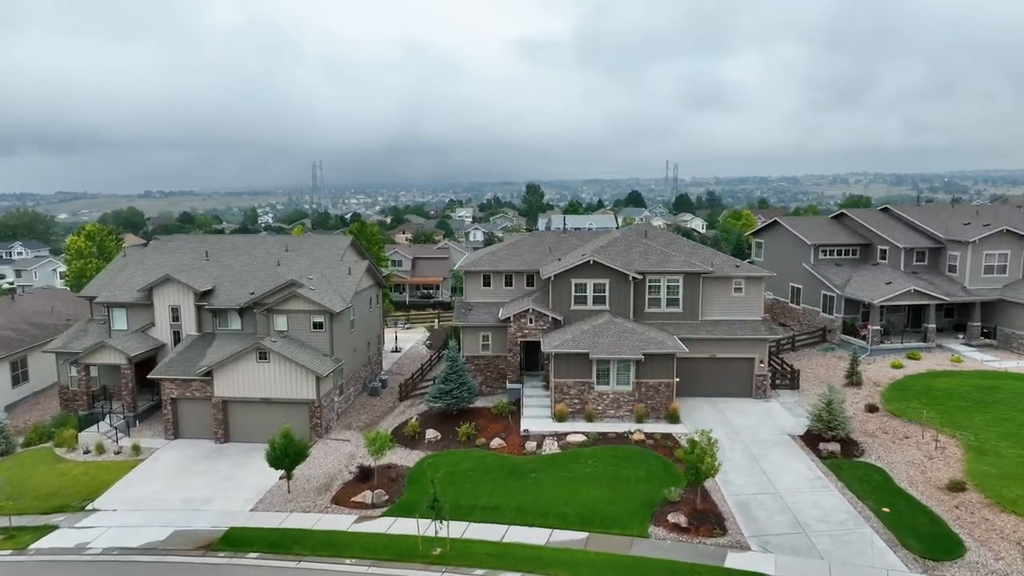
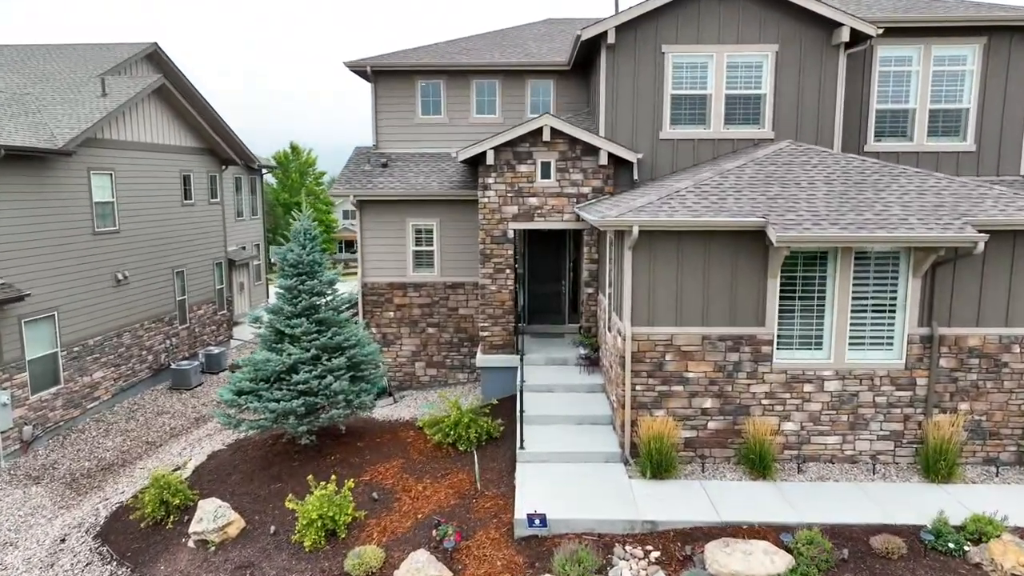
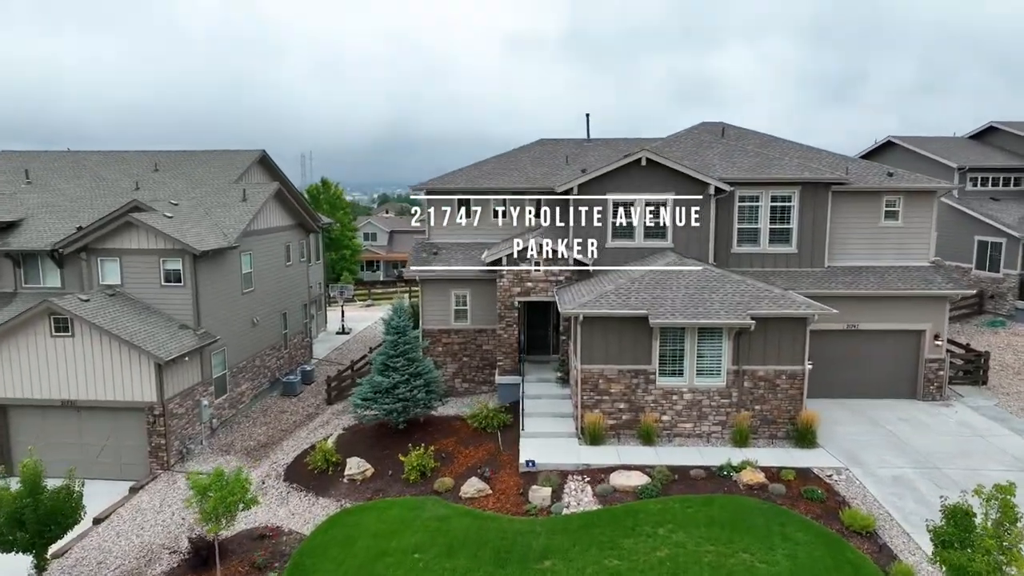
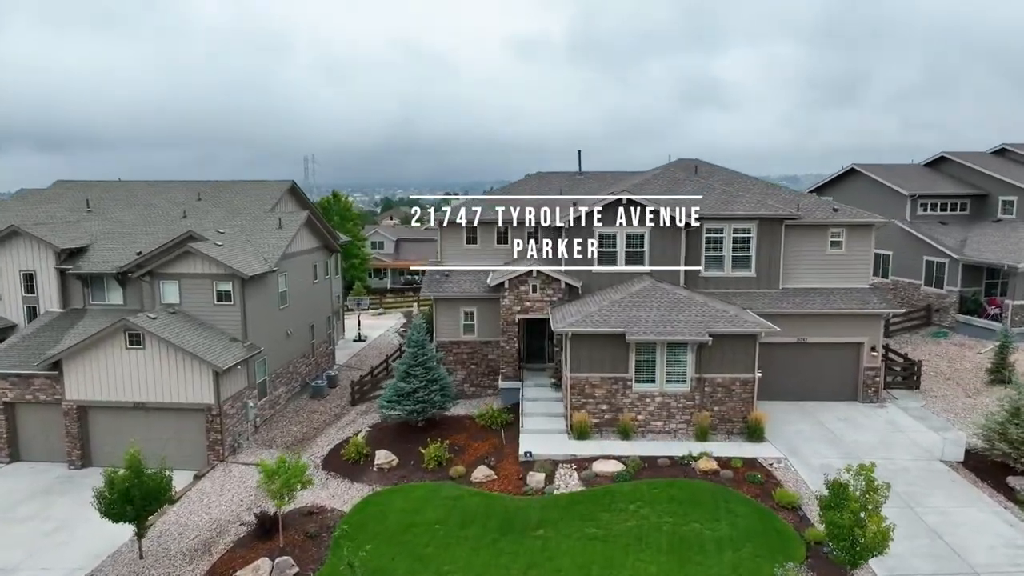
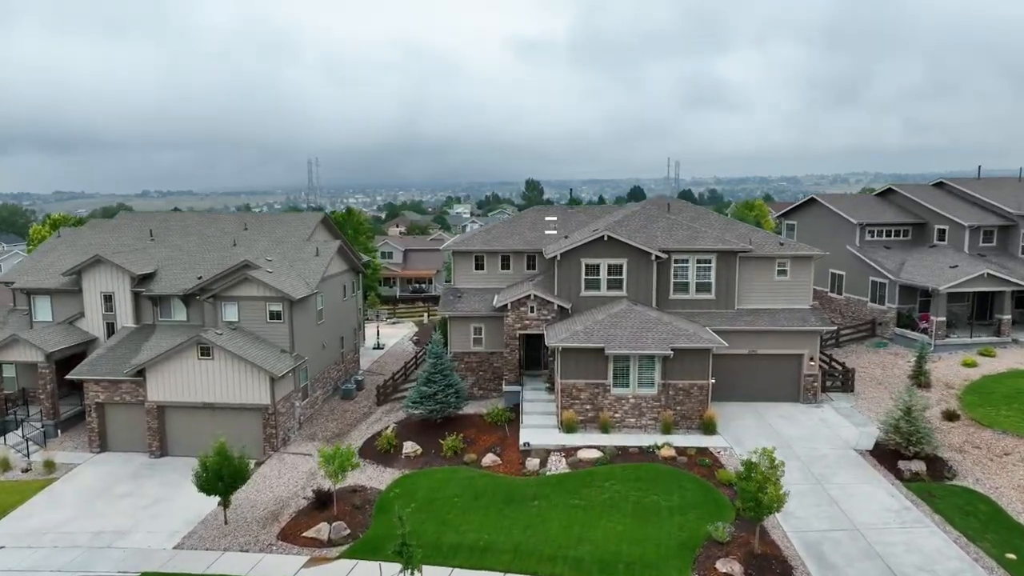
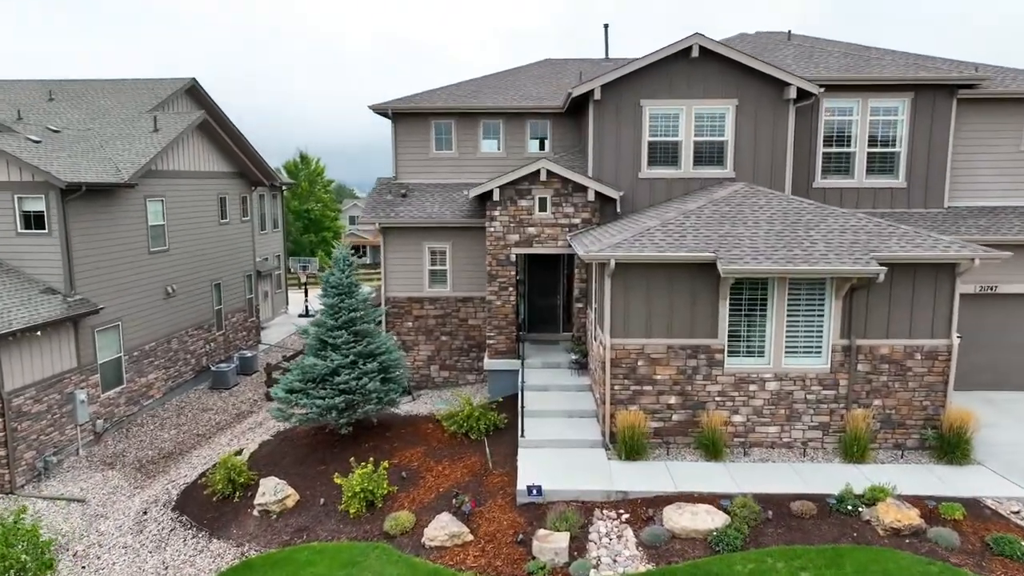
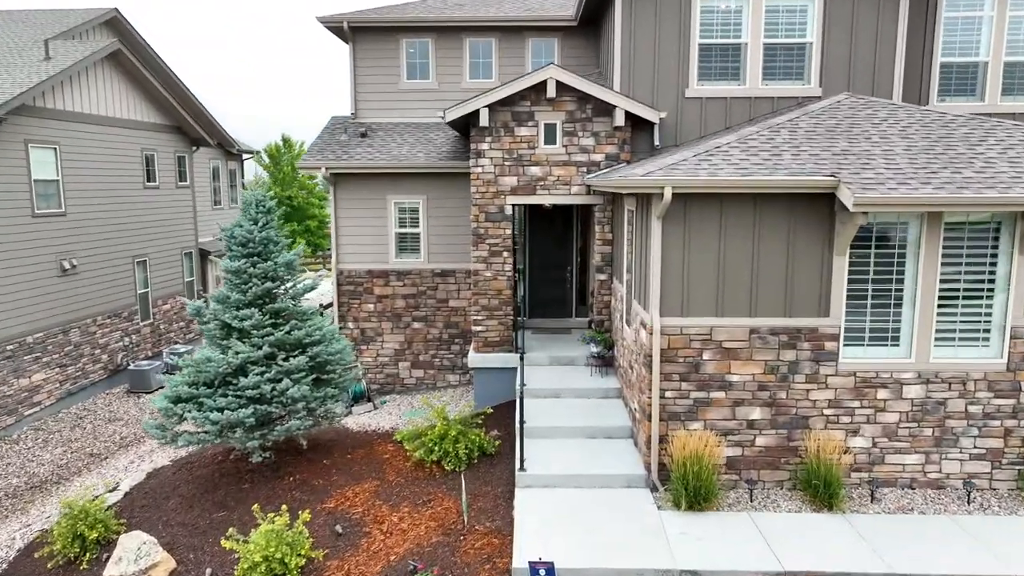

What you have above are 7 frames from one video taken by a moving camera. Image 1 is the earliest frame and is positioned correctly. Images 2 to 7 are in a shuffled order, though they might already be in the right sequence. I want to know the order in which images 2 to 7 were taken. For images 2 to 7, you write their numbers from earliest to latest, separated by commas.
5, 4, 3, 6, 2, 7
